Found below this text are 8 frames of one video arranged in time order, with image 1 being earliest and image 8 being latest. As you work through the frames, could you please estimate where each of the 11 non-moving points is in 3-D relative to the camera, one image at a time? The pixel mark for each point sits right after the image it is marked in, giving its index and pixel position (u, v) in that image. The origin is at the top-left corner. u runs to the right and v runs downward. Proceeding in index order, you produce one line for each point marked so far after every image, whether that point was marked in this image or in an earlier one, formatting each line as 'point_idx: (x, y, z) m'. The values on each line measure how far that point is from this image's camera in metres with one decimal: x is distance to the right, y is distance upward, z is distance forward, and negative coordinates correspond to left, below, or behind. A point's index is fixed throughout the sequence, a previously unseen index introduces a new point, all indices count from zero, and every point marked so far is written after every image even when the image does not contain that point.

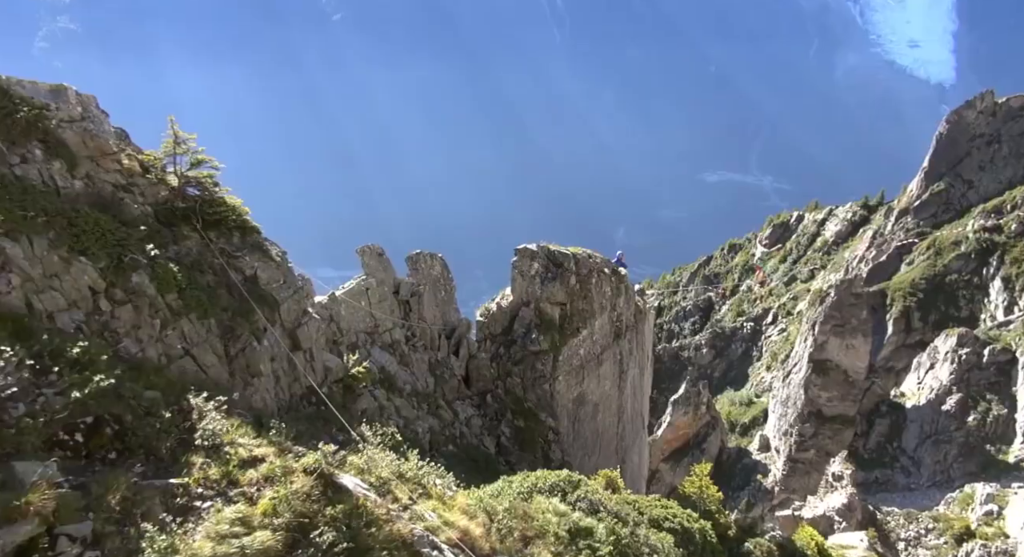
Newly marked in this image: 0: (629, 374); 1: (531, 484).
0: (+2.6, -2.2, +18.2) m
1: (+0.2, -2.5, +9.9) m
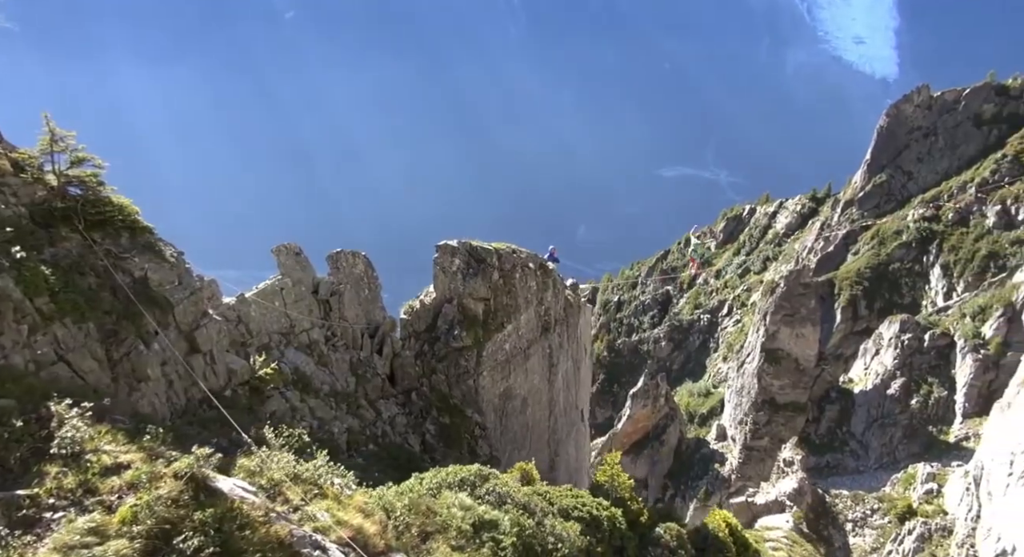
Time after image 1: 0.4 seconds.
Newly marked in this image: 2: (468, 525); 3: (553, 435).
0: (+1.1, -2.1, +18.4) m
1: (-0.9, -2.5, +9.9) m
2: (-0.6, -2.7, +8.9) m
3: (+1.0, -3.4, +17.7) m
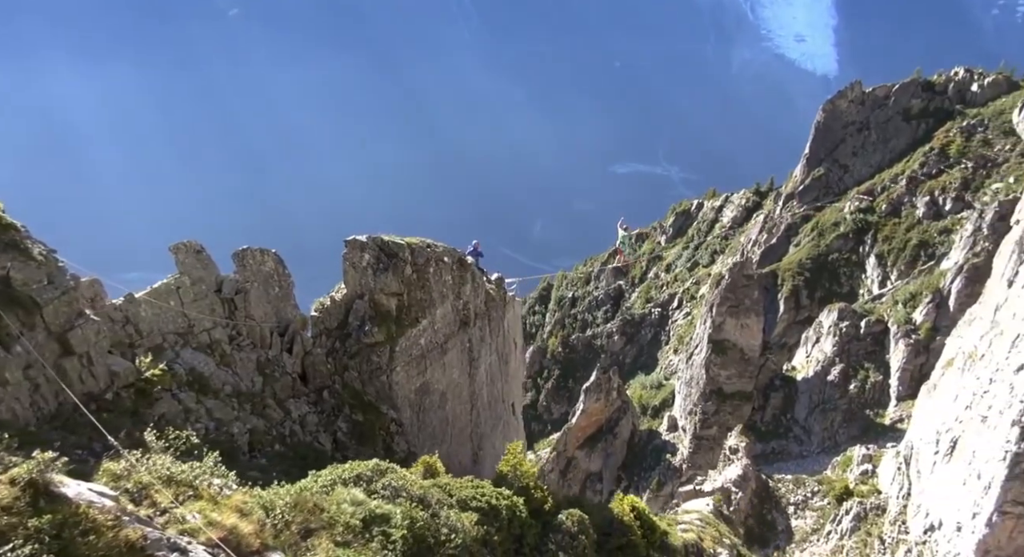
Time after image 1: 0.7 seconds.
0: (-0.8, -1.9, +18.3) m
1: (-2.1, -2.4, +9.8) m
2: (-1.7, -2.6, +8.7) m
3: (-0.8, -3.3, +17.6) m
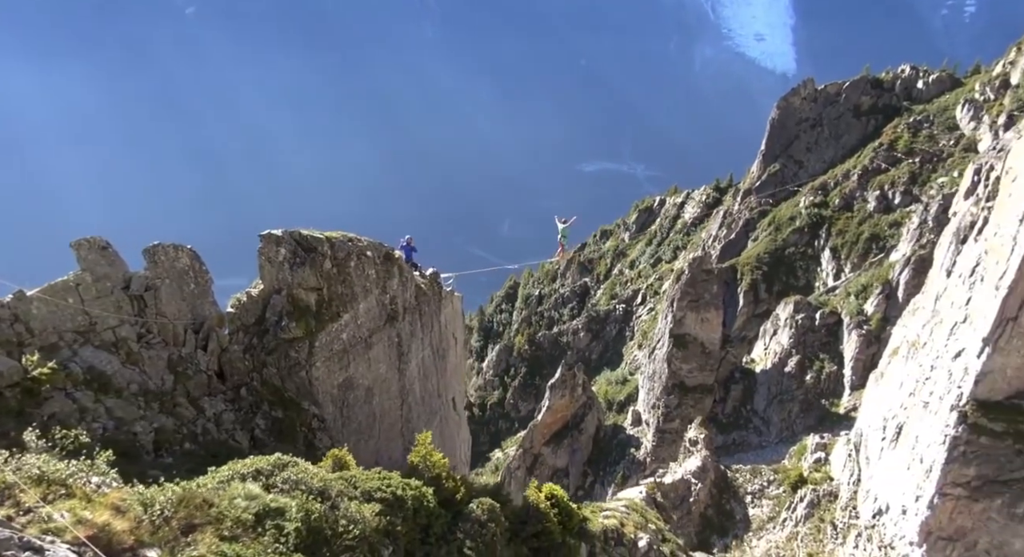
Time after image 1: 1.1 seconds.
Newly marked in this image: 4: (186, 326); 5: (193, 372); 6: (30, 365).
0: (-2.4, -1.8, +18.2) m
1: (-3.3, -2.3, +9.6) m
2: (-2.8, -2.5, +8.6) m
3: (-2.3, -3.2, +17.5) m
4: (-5.6, -0.8, +14.0) m
5: (-5.4, -1.6, +13.7) m
6: (-6.5, -1.2, +11.2) m
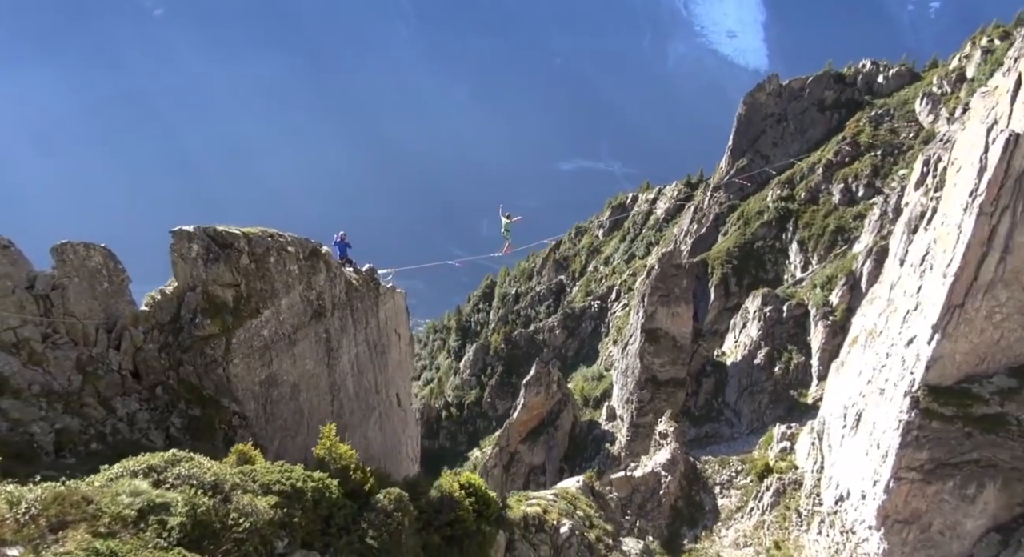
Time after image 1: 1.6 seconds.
0: (-3.9, -1.7, +18.2) m
1: (-4.5, -2.2, +9.5) m
2: (-4.0, -2.5, +8.5) m
3: (-3.9, -3.1, +17.5) m
4: (-7.1, -0.8, +13.8) m
5: (-6.8, -1.6, +13.5) m
6: (-7.8, -1.2, +11.0) m
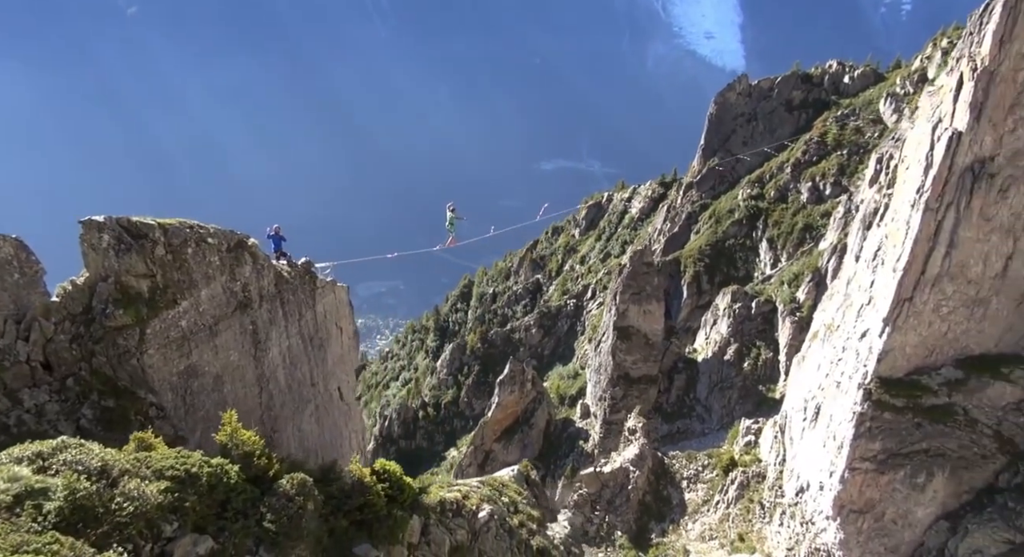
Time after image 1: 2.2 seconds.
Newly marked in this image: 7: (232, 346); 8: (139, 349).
0: (-5.6, -1.5, +18.1) m
1: (-5.8, -2.1, +9.5) m
2: (-5.3, -2.3, +8.5) m
3: (-5.5, -2.9, +17.5) m
4: (-8.5, -0.6, +13.6) m
5: (-8.3, -1.4, +13.4) m
6: (-9.2, -1.1, +10.8) m
7: (-5.9, -1.4, +17.0) m
8: (-6.8, -1.3, +14.8) m
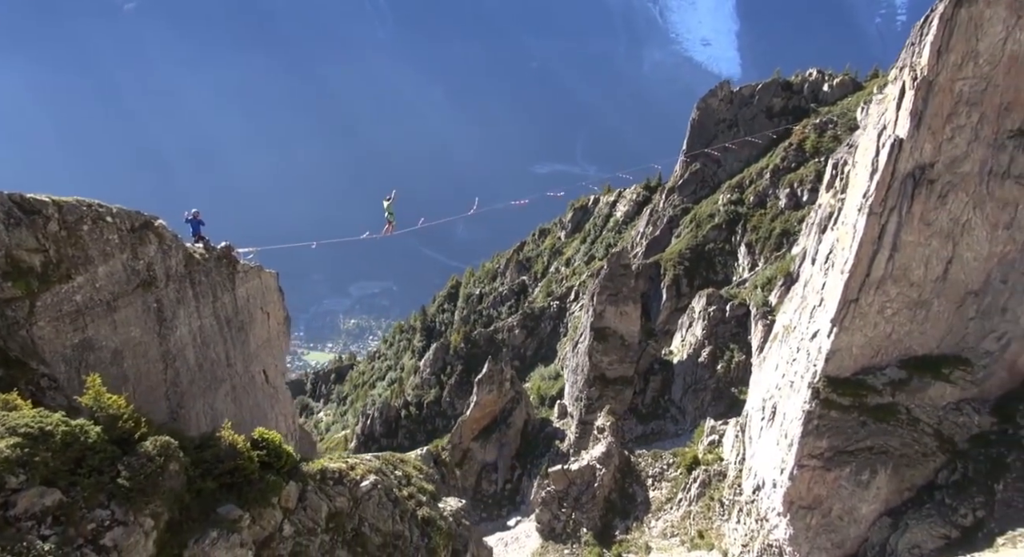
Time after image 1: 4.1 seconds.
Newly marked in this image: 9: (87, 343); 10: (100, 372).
0: (-8.0, -1.1, +18.7) m
1: (-7.9, -1.6, +10.0) m
2: (-7.4, -1.9, +9.1) m
3: (-7.9, -2.4, +18.0) m
4: (-10.8, -0.1, +14.1) m
5: (-10.5, -0.9, +13.9) m
6: (-11.3, -0.6, +11.3) m
7: (-8.3, -1.0, +17.5) m
8: (-9.0, -0.9, +15.3) m
9: (-8.6, -1.4, +16.3) m
10: (-8.6, -2.1, +16.9) m
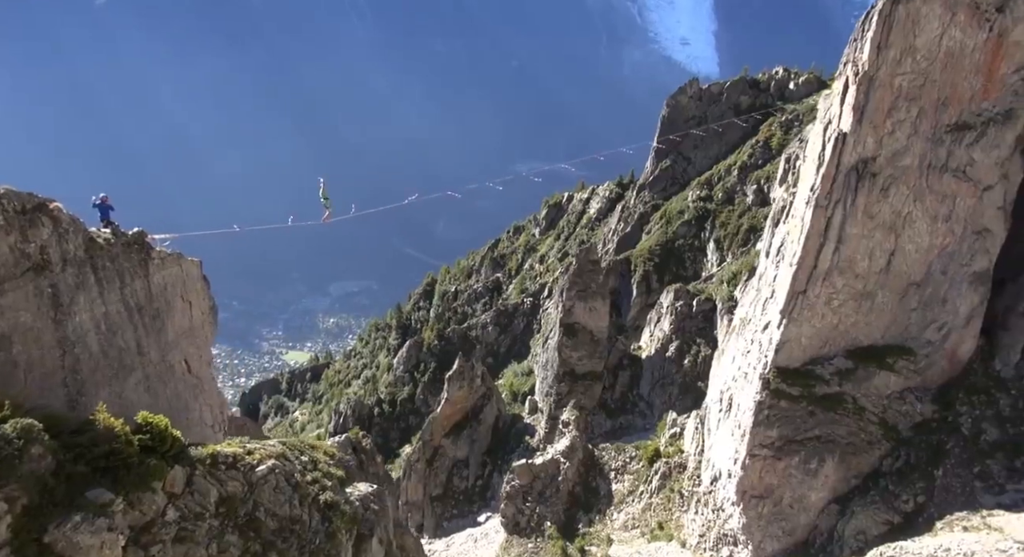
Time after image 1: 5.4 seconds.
0: (-10.1, -0.7, +18.2) m
1: (-9.7, -1.3, +9.6) m
2: (-9.1, -1.6, +8.6) m
3: (-10.0, -2.1, +17.6) m
4: (-12.7, +0.2, +13.5) m
5: (-12.4, -0.6, +13.3) m
6: (-13.1, -0.2, +10.6) m
7: (-10.4, -0.6, +17.0) m
8: (-11.0, -0.5, +14.8) m
9: (-10.6, -1.0, +15.8) m
10: (-10.6, -1.7, +16.4) m
